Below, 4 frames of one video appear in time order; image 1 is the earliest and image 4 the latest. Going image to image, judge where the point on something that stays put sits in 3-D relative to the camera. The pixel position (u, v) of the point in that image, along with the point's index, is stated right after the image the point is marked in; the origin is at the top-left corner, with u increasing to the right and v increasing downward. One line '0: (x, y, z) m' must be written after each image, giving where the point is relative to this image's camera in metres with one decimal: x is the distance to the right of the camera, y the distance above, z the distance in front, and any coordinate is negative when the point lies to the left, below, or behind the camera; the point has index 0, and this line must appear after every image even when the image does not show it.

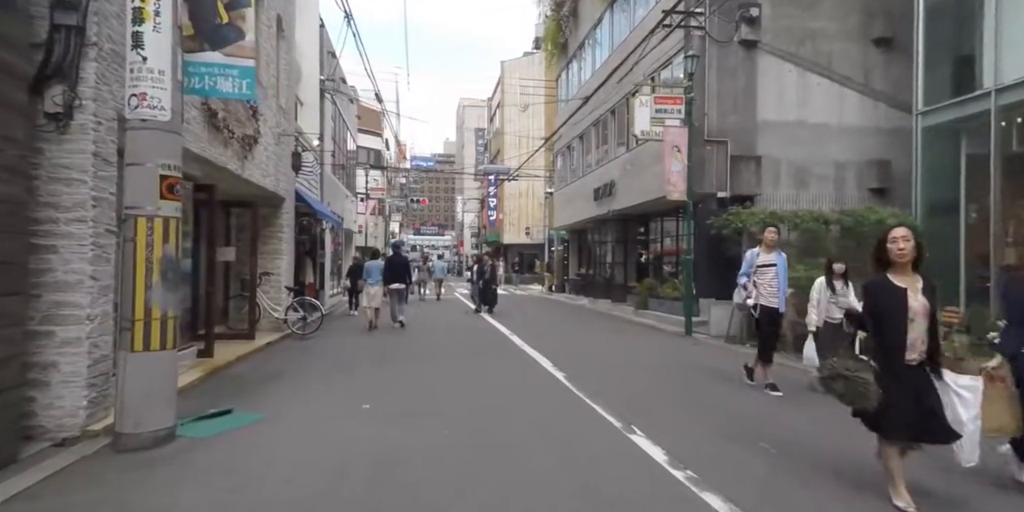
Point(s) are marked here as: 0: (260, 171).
0: (-5.2, +1.7, +12.9) m
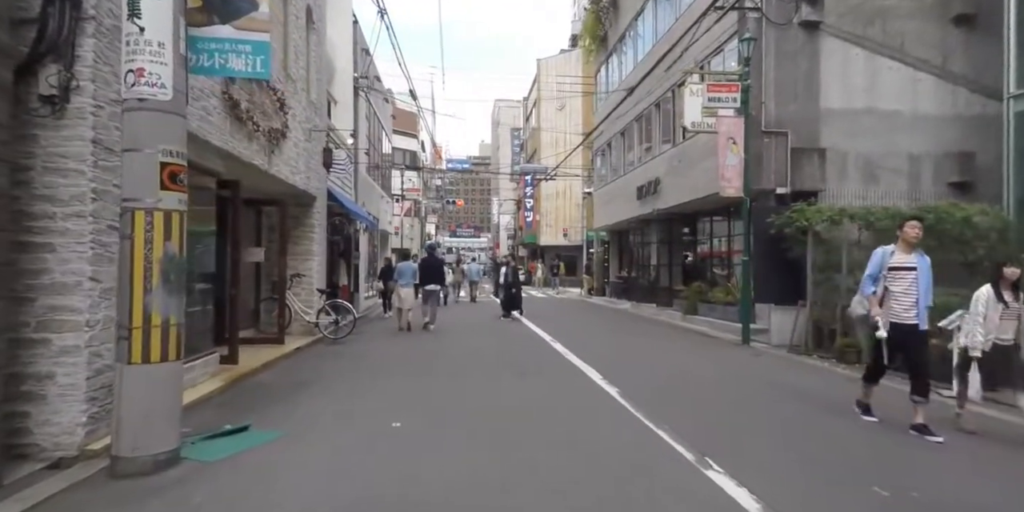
0: (-4.4, +1.7, +12.3) m
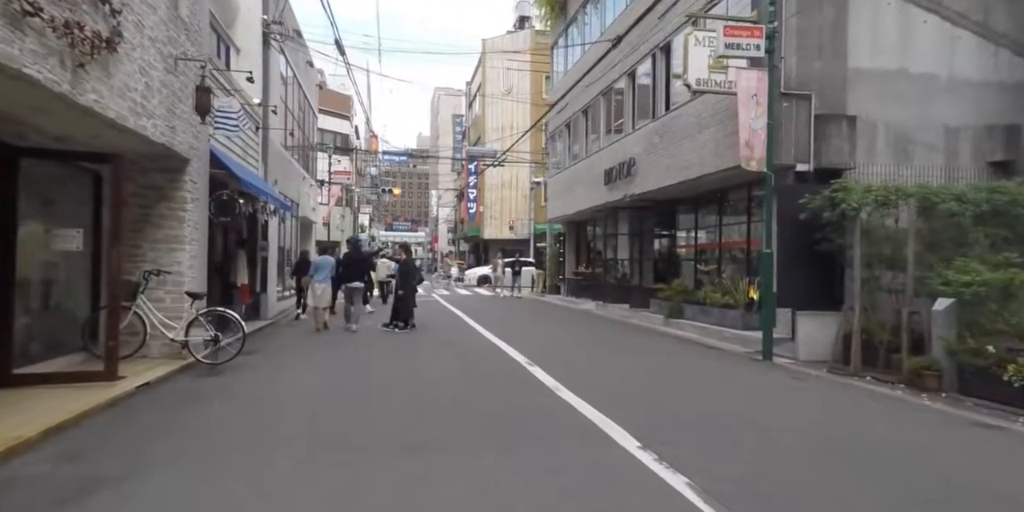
0: (-4.8, +1.9, +7.8) m
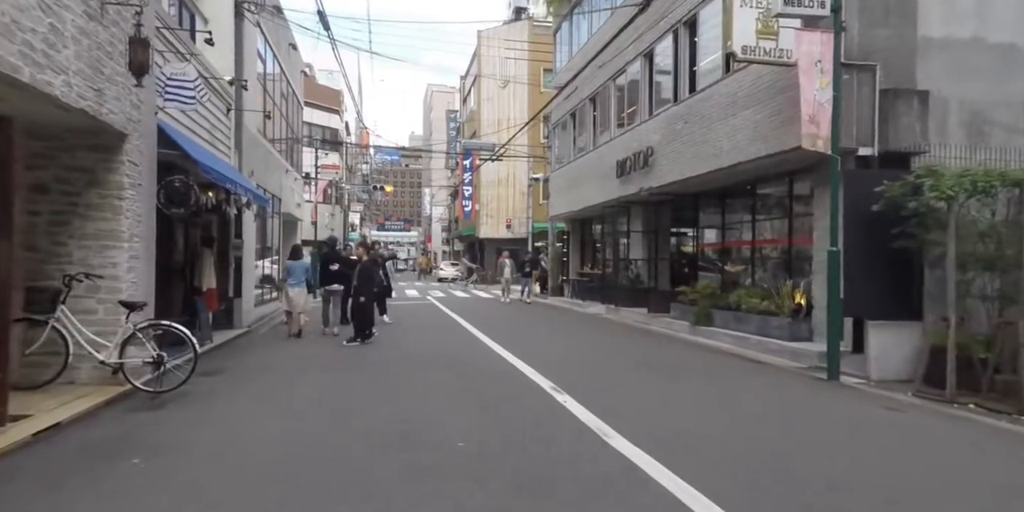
0: (-4.5, +1.9, +5.7) m
